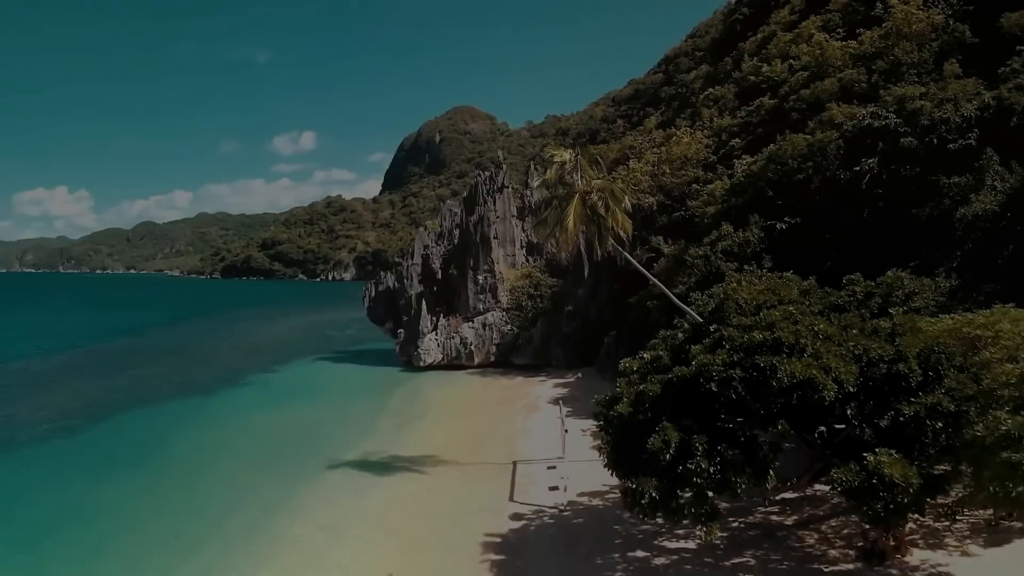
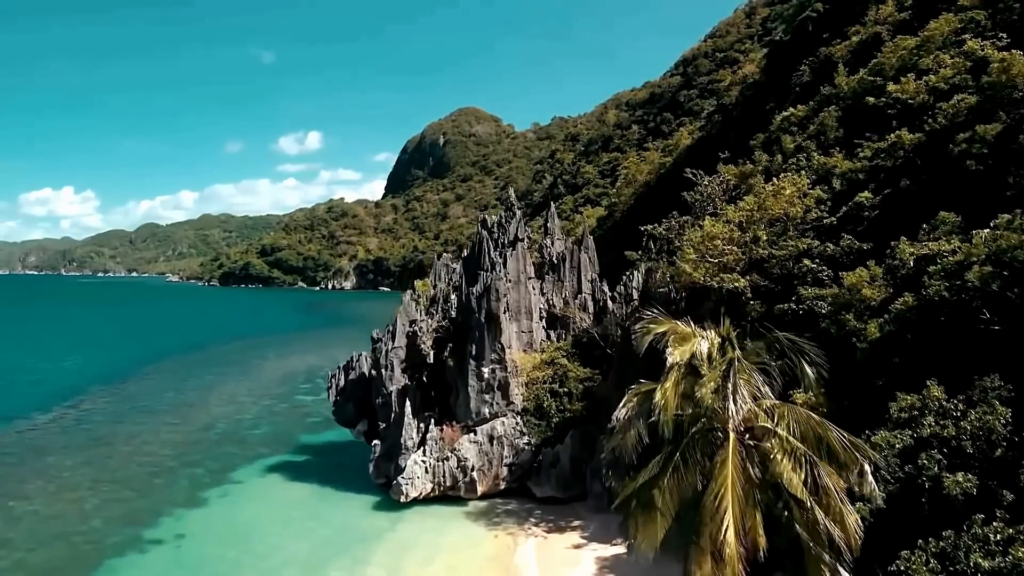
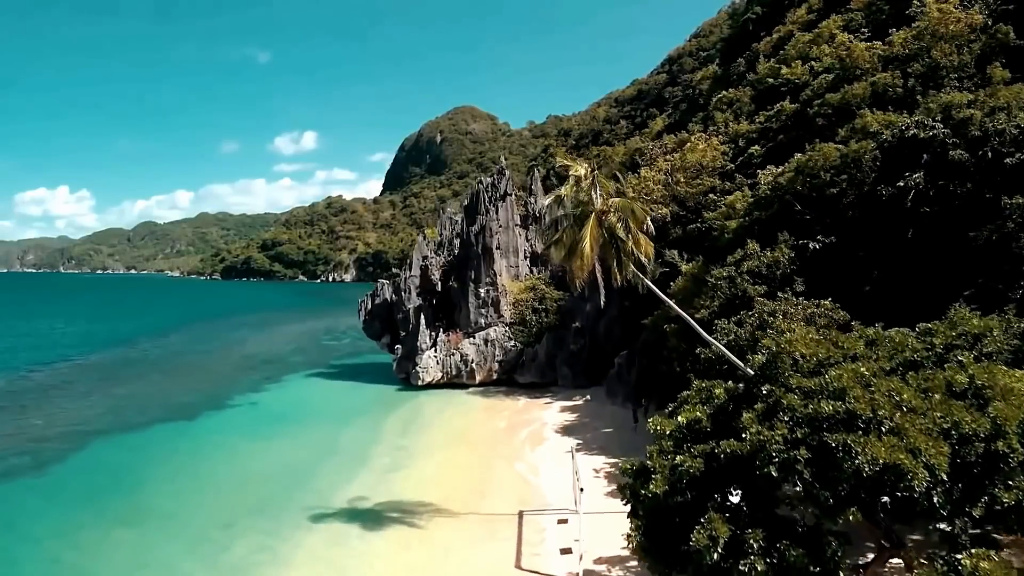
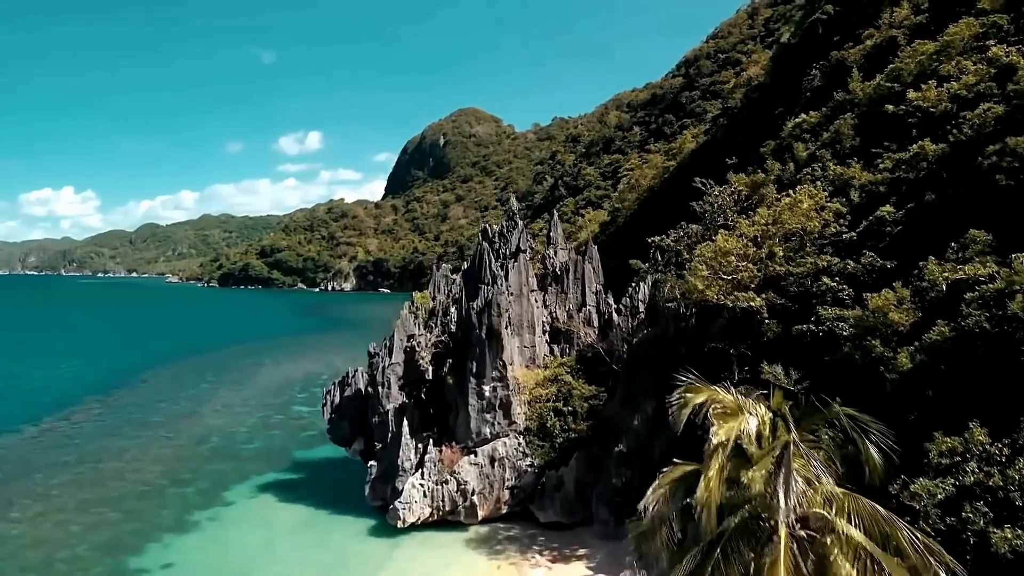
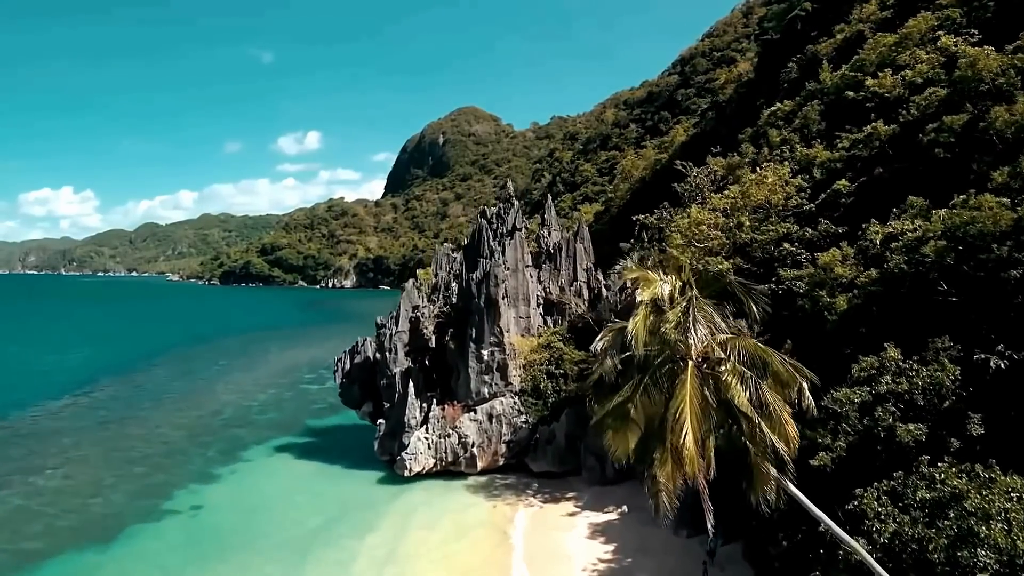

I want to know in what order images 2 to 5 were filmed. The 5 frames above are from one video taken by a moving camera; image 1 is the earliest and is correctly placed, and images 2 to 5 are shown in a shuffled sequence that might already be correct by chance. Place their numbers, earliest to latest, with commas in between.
3, 5, 2, 4
